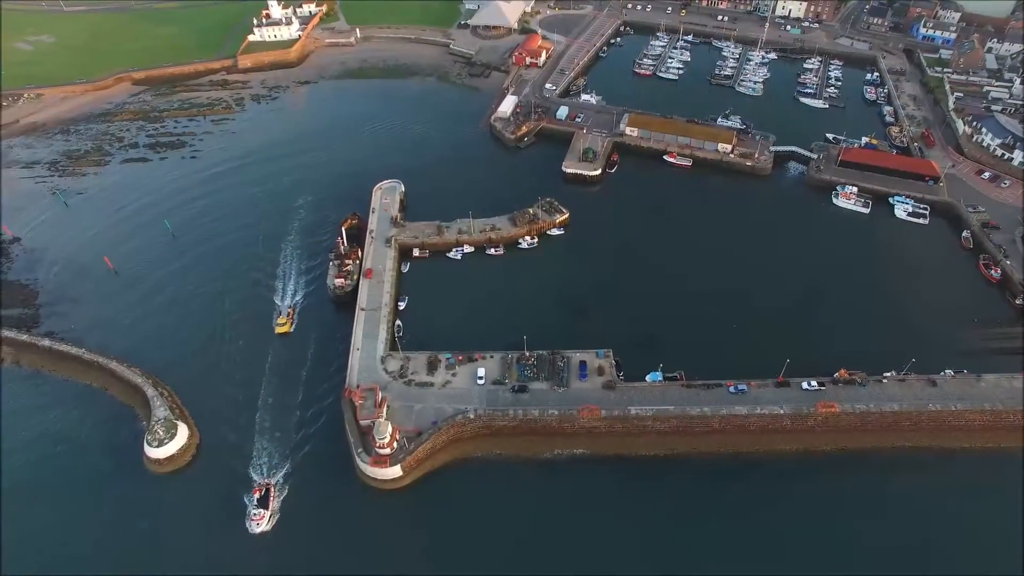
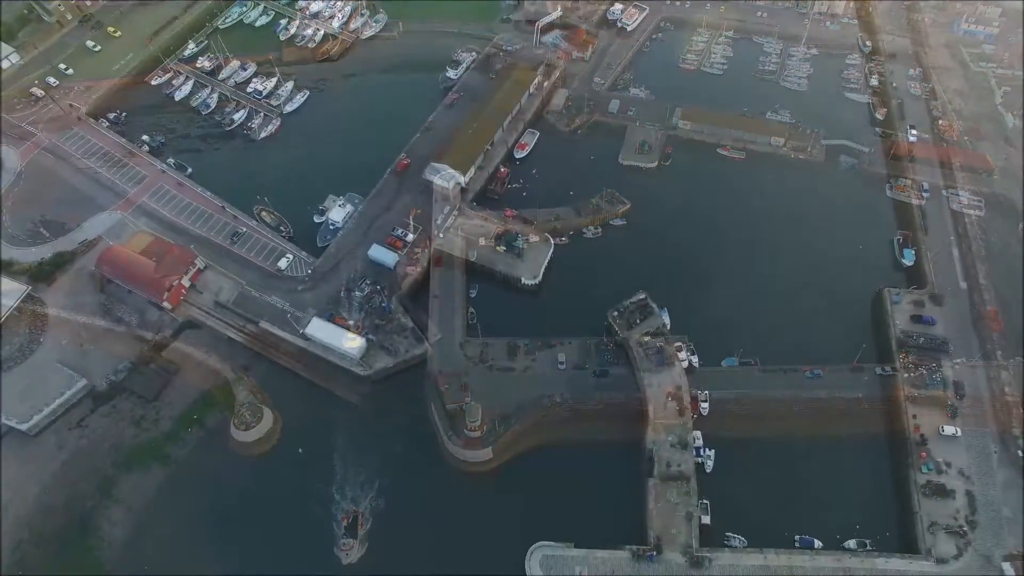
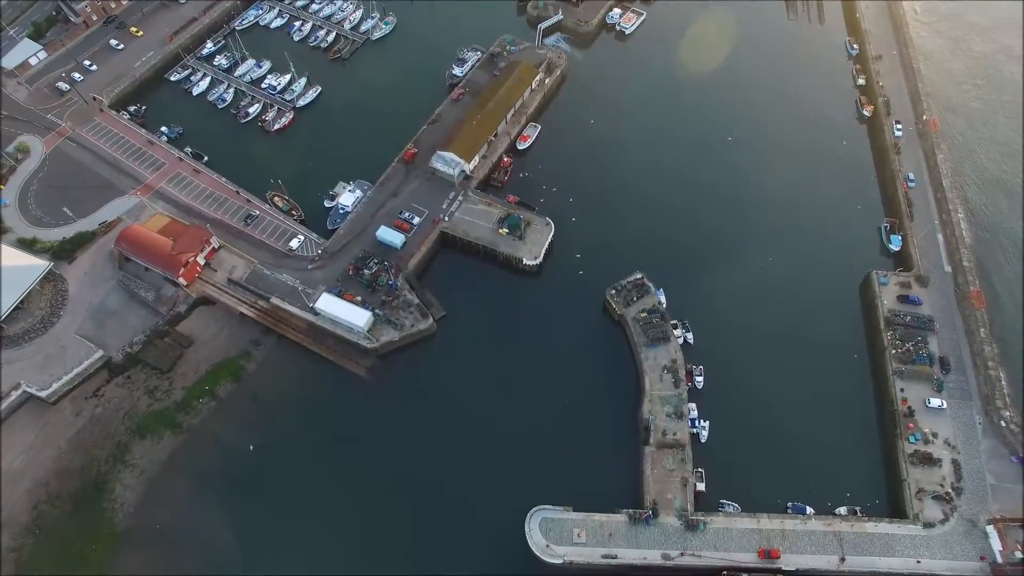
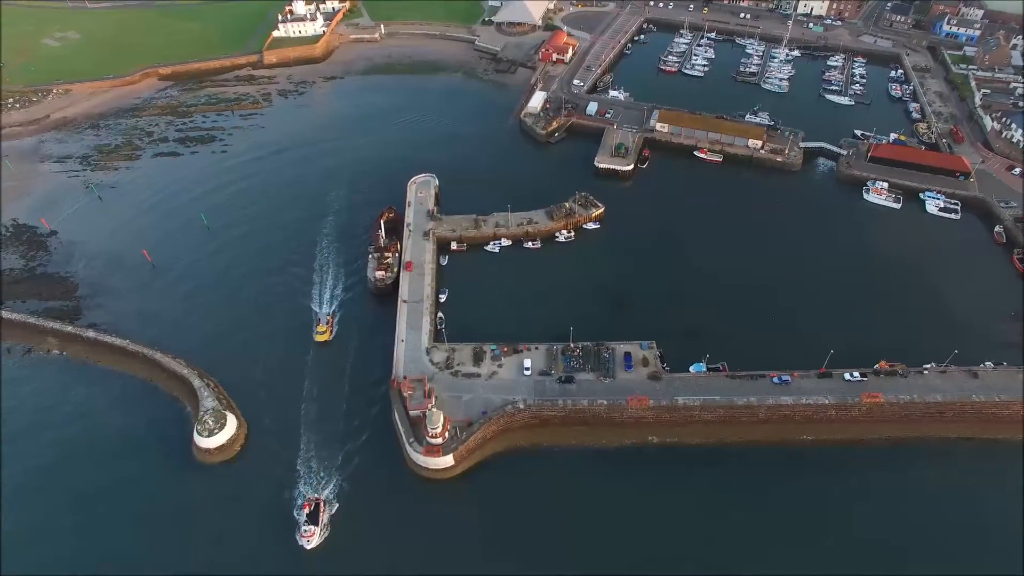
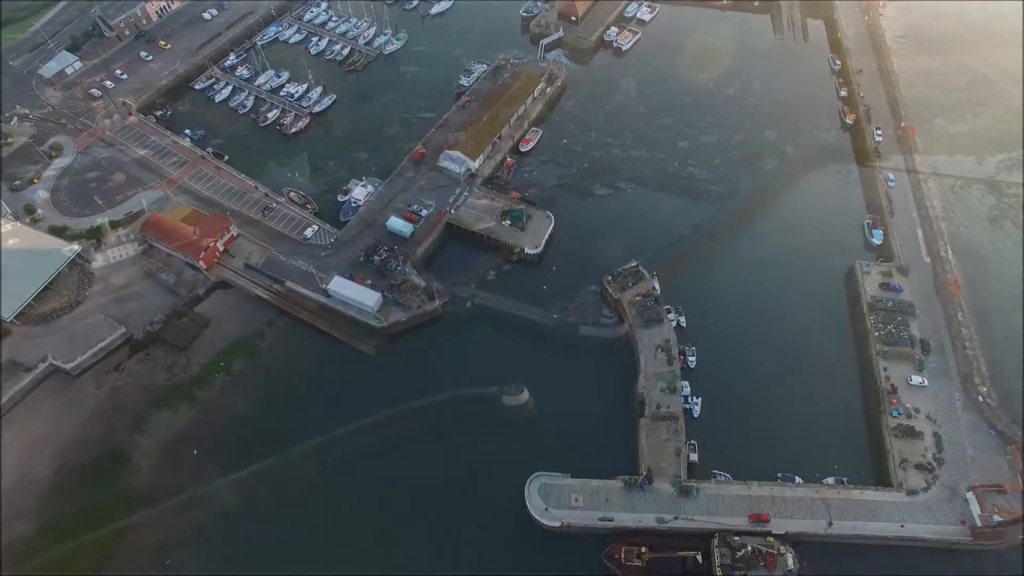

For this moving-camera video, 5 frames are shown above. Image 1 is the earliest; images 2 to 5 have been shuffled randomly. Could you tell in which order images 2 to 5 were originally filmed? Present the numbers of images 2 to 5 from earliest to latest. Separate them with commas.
4, 2, 3, 5
